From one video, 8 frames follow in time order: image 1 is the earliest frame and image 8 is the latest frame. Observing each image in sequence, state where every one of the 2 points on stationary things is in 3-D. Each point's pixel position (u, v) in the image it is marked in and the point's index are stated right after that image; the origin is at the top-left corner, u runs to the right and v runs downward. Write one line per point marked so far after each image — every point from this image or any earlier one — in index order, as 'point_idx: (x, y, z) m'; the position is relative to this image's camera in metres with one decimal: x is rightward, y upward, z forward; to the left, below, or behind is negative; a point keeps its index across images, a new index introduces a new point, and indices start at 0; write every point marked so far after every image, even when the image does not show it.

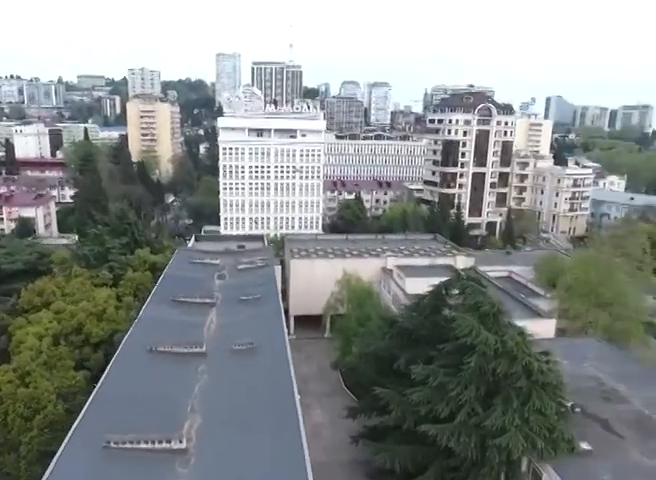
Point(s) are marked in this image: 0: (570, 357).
0: (+7.2, -3.5, +15.8) m
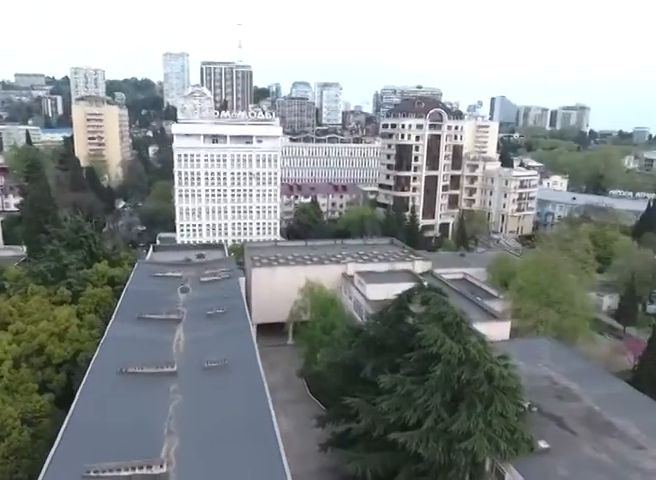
0: (+6.2, -3.7, +16.7) m
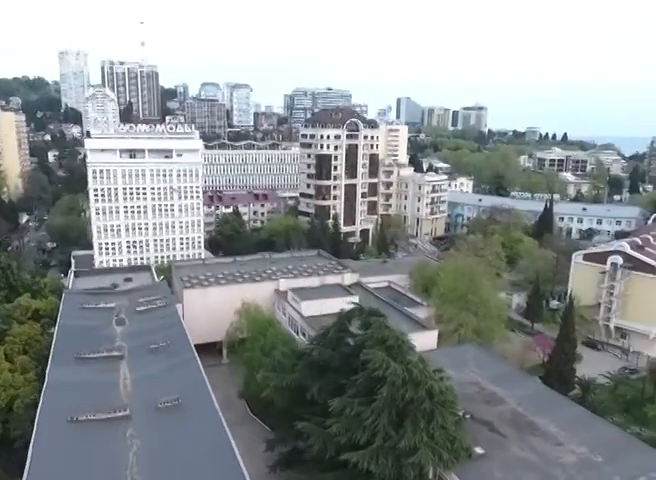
0: (+4.3, -4.3, +18.1) m
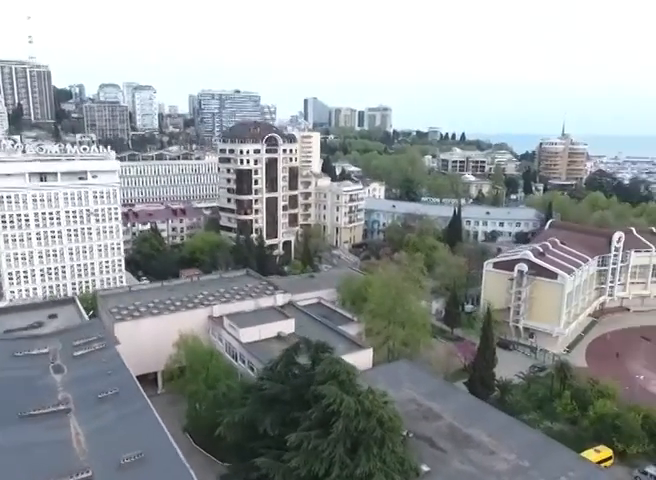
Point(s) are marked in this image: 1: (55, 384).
0: (+2.3, -5.3, +19.4) m
1: (-8.2, -4.4, +16.0) m
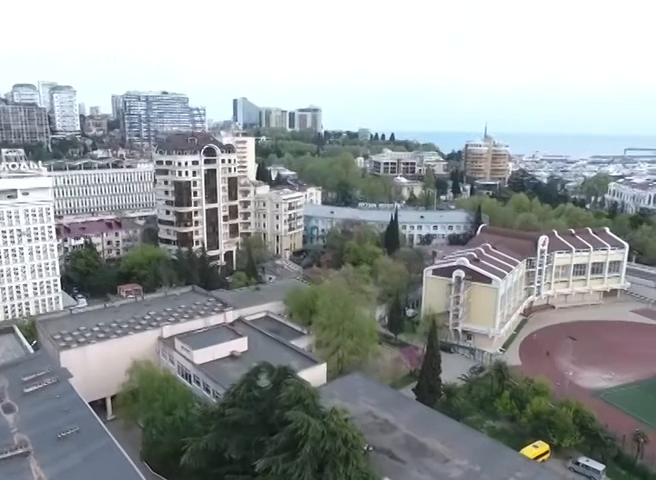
0: (+0.7, -6.0, +20.2) m
1: (-9.3, -5.4, +15.5) m
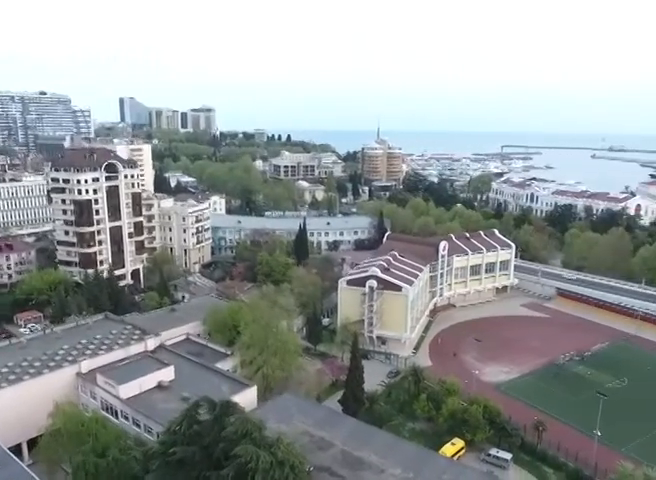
0: (-1.8, -7.1, +20.9) m
1: (-10.9, -6.9, +14.4) m
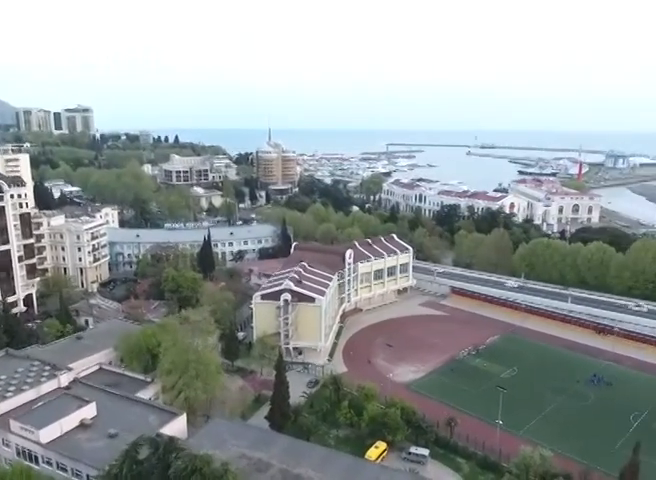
0: (-4.5, -8.2, +21.3) m
1: (-12.0, -8.5, +13.1) m
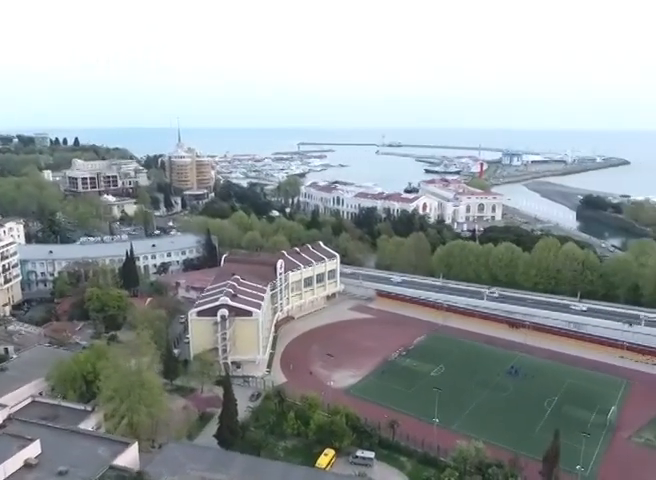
0: (-6.2, -9.4, +21.5) m
1: (-12.3, -9.9, +12.2) m
